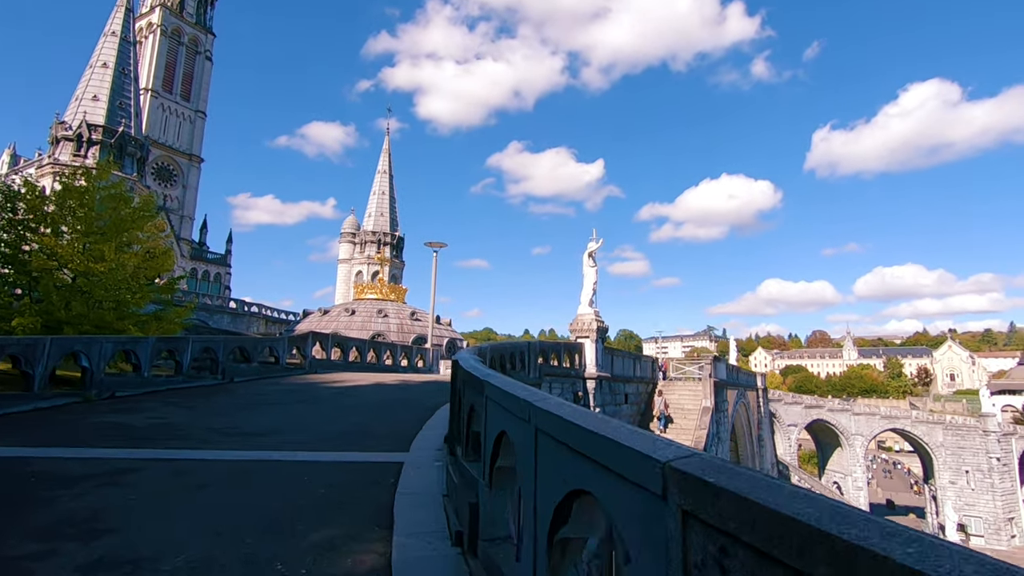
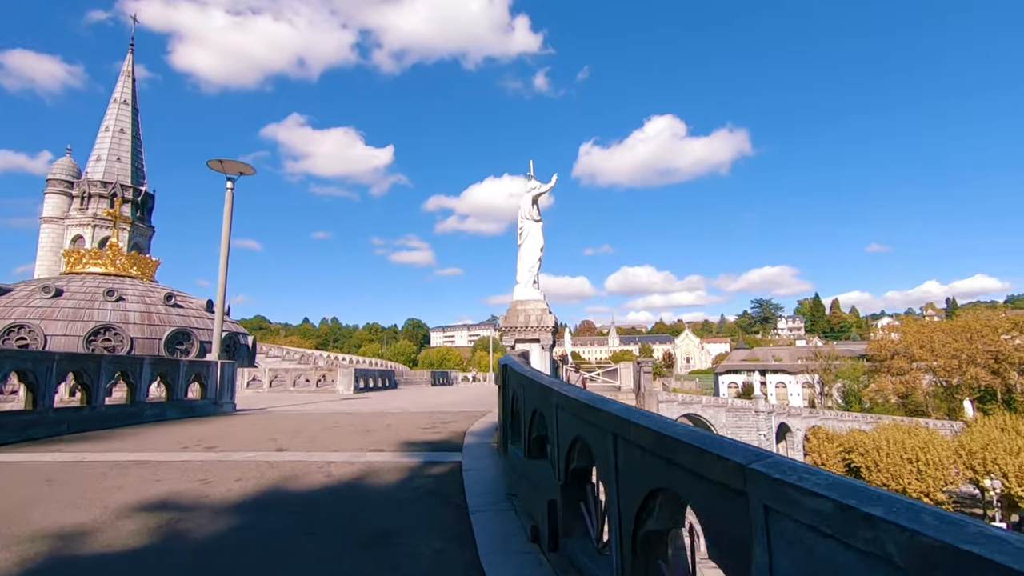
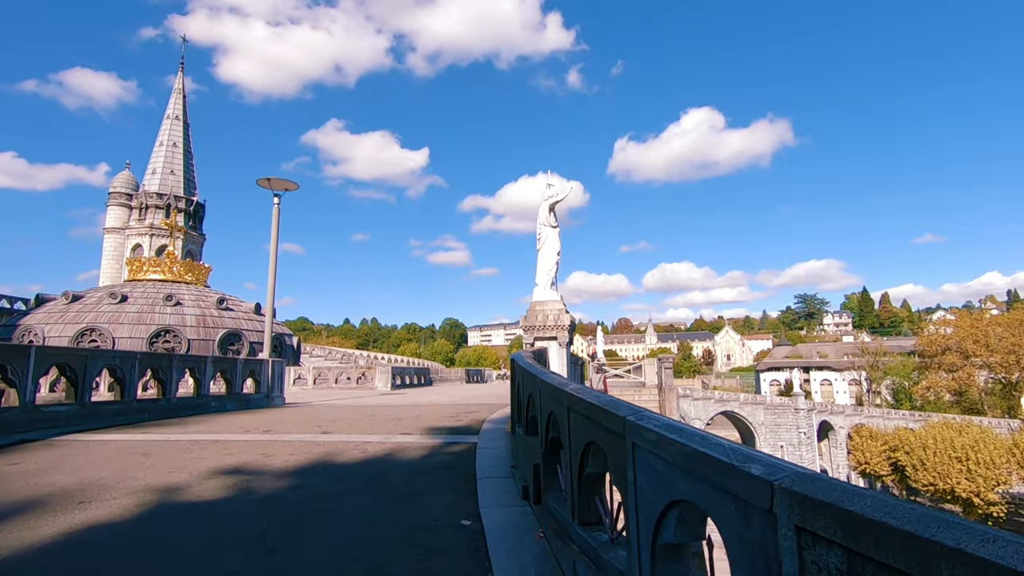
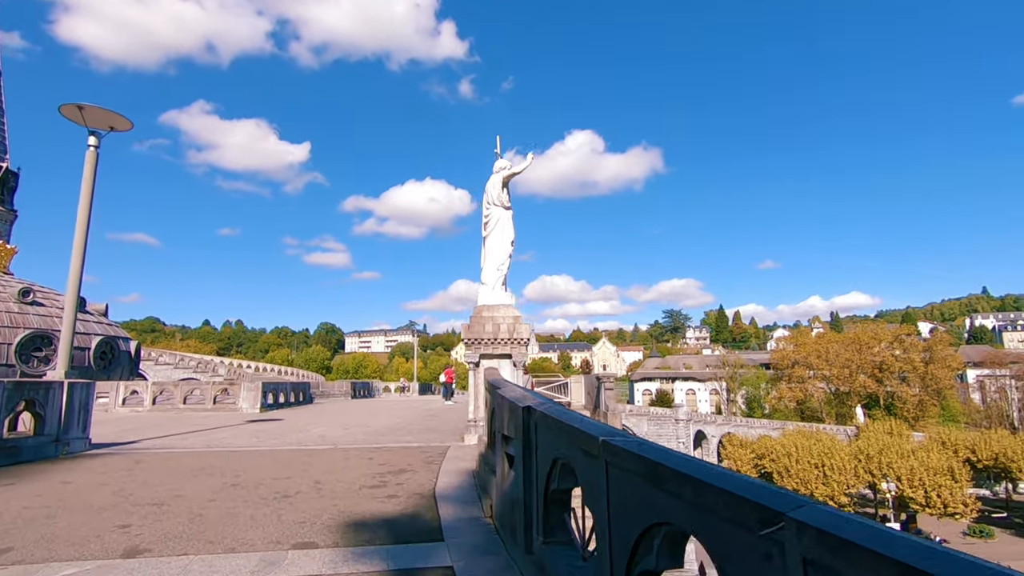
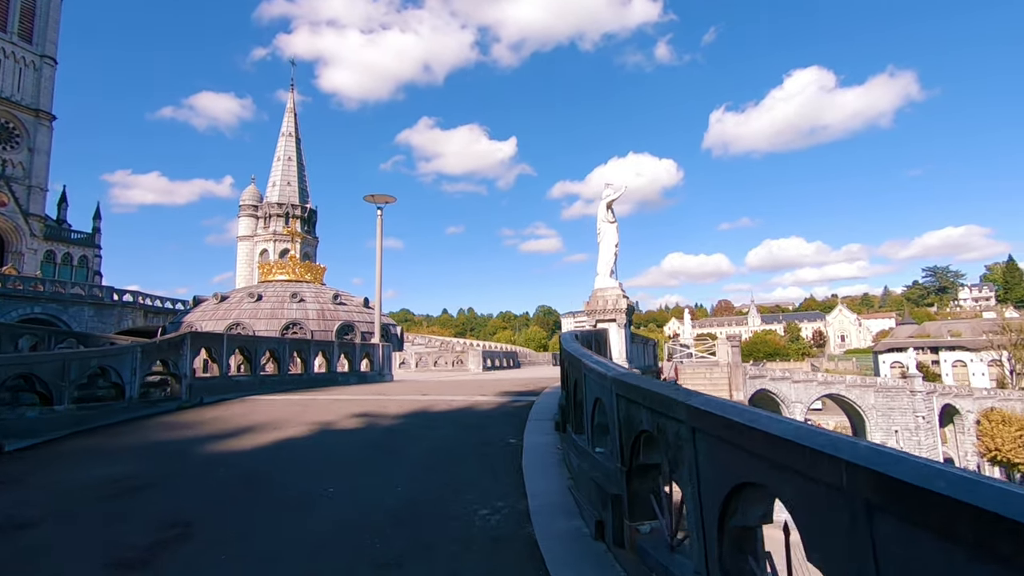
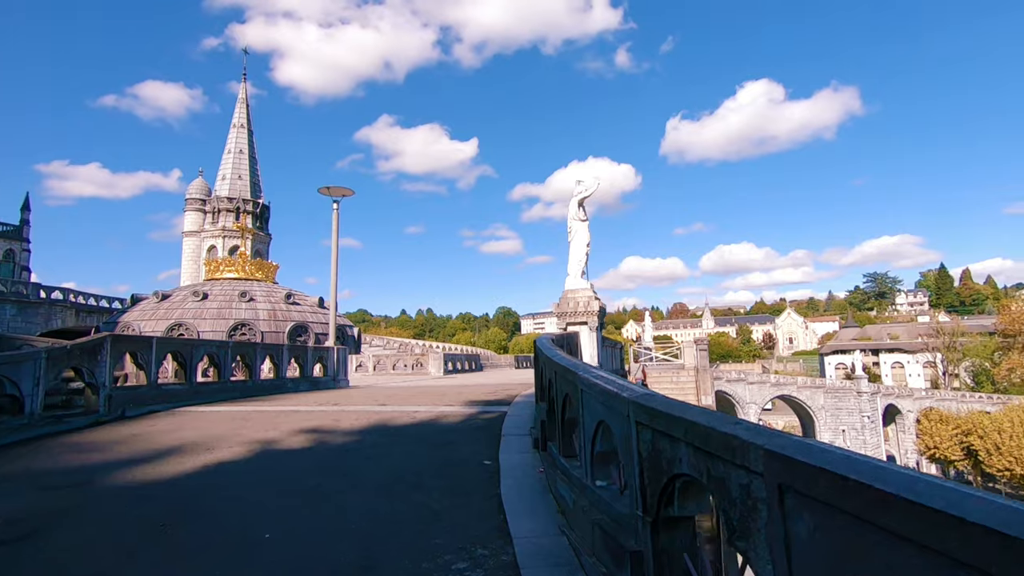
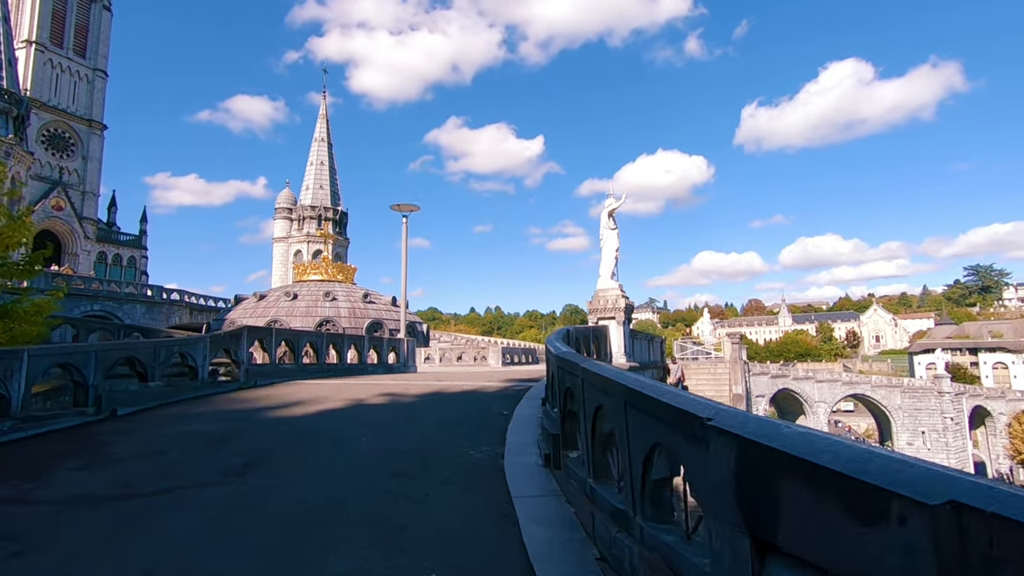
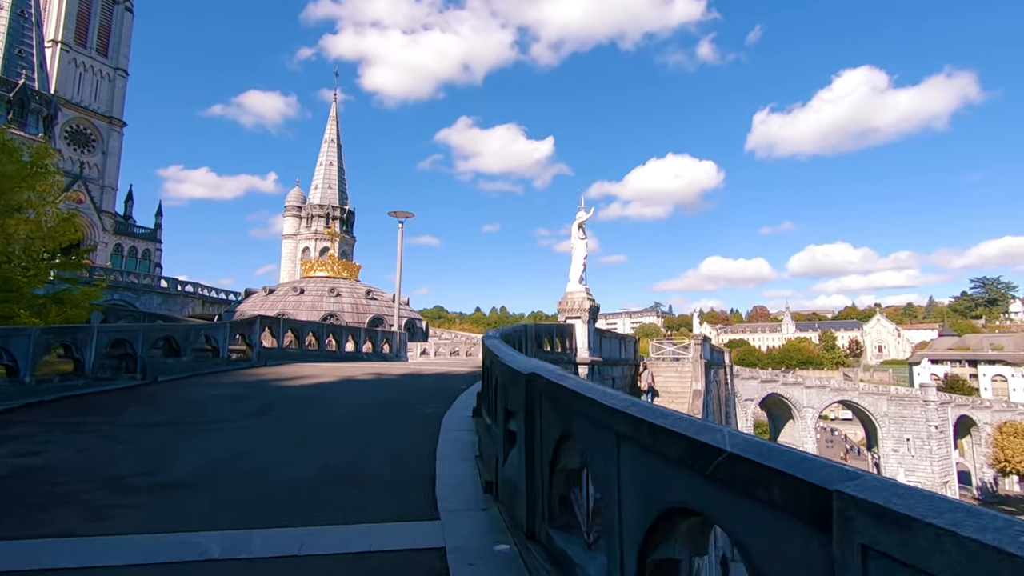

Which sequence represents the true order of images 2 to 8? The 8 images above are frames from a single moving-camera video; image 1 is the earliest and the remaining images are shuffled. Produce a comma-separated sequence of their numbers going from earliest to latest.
8, 7, 5, 6, 3, 2, 4
